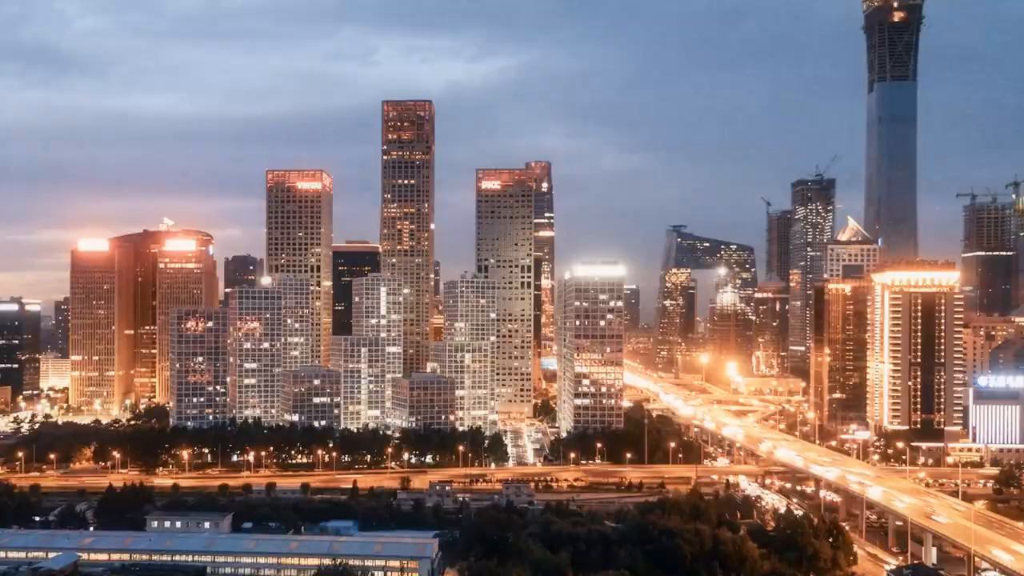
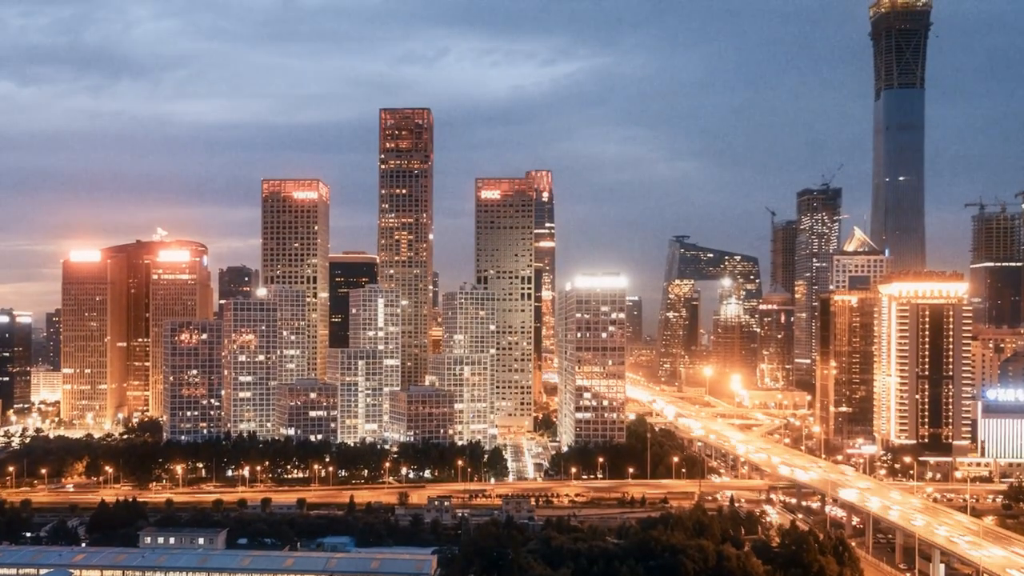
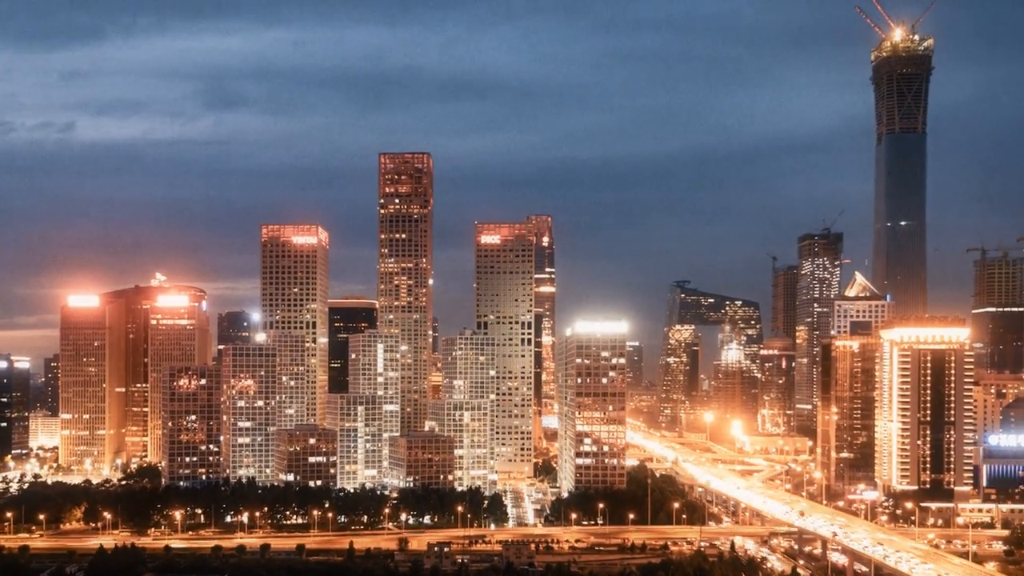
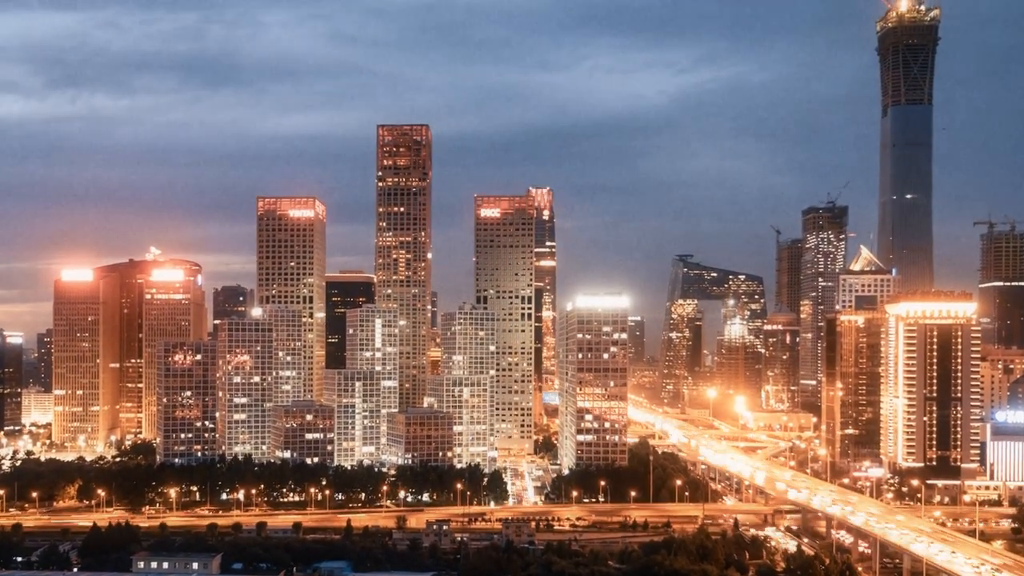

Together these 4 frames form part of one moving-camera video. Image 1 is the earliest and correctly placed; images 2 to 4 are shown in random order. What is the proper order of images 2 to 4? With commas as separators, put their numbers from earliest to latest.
2, 4, 3
